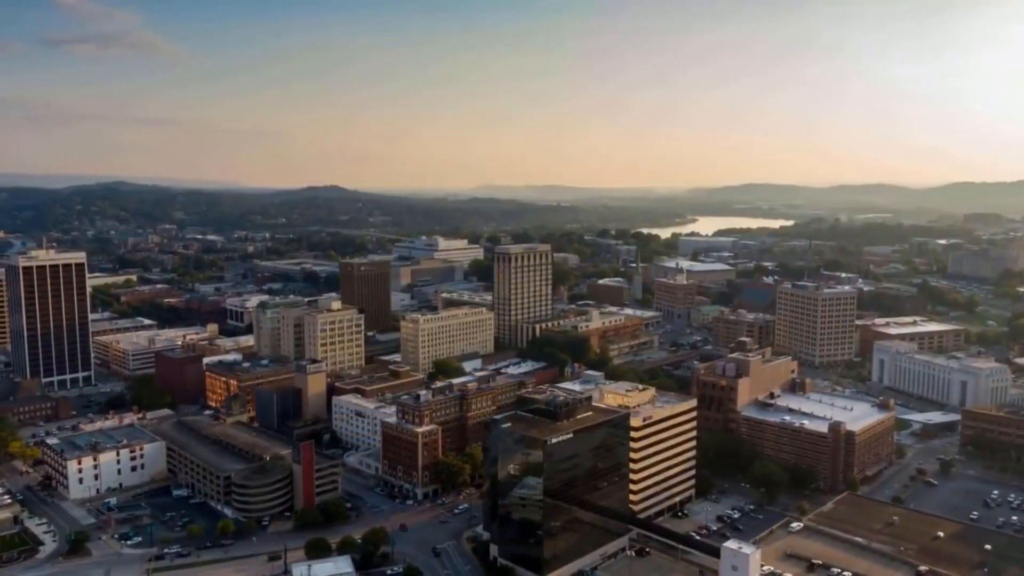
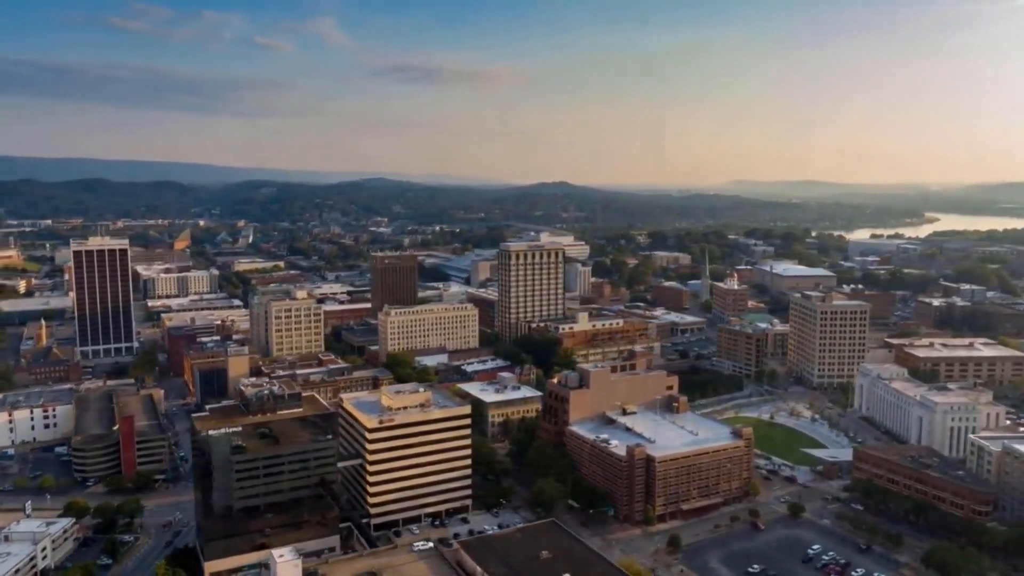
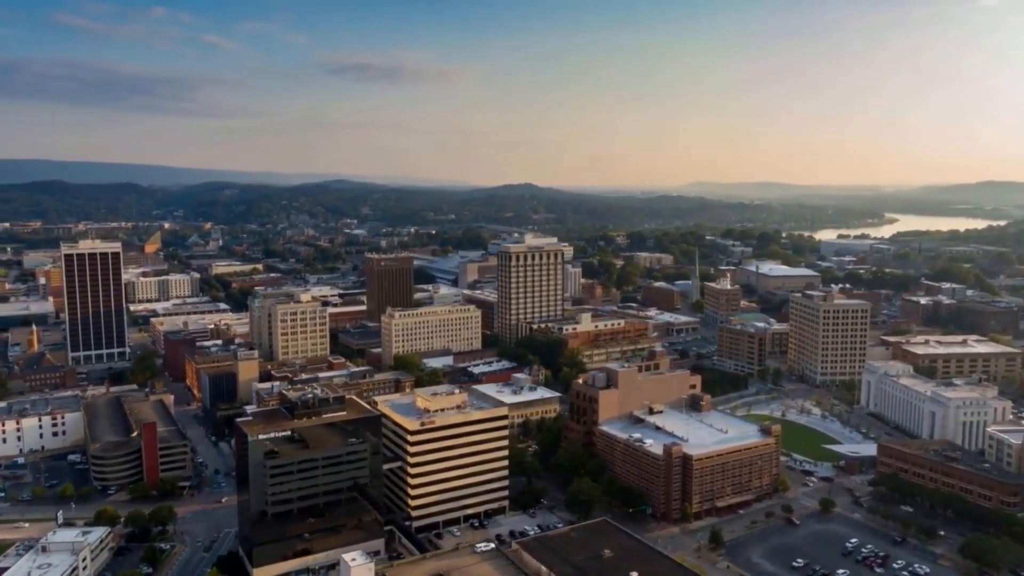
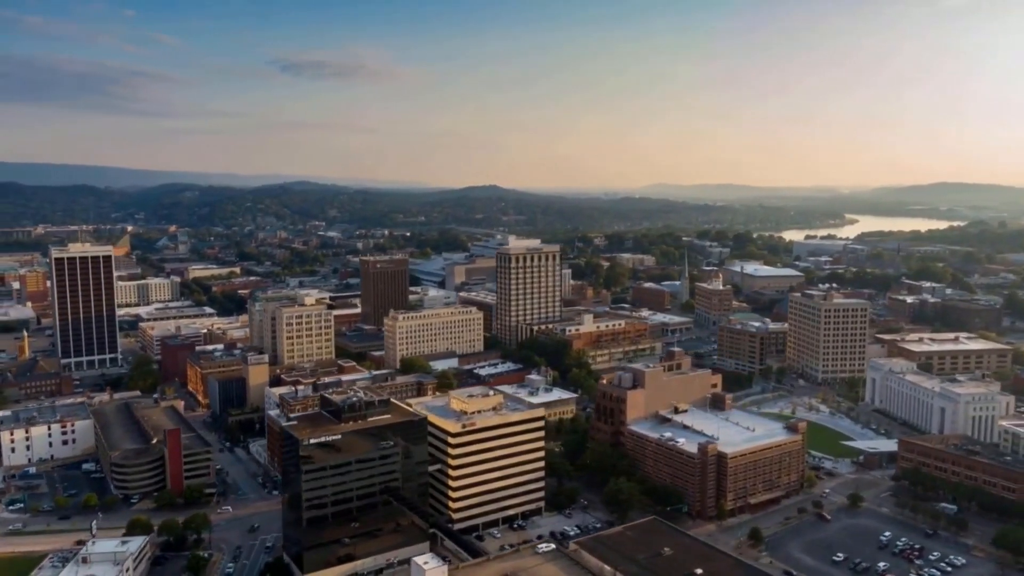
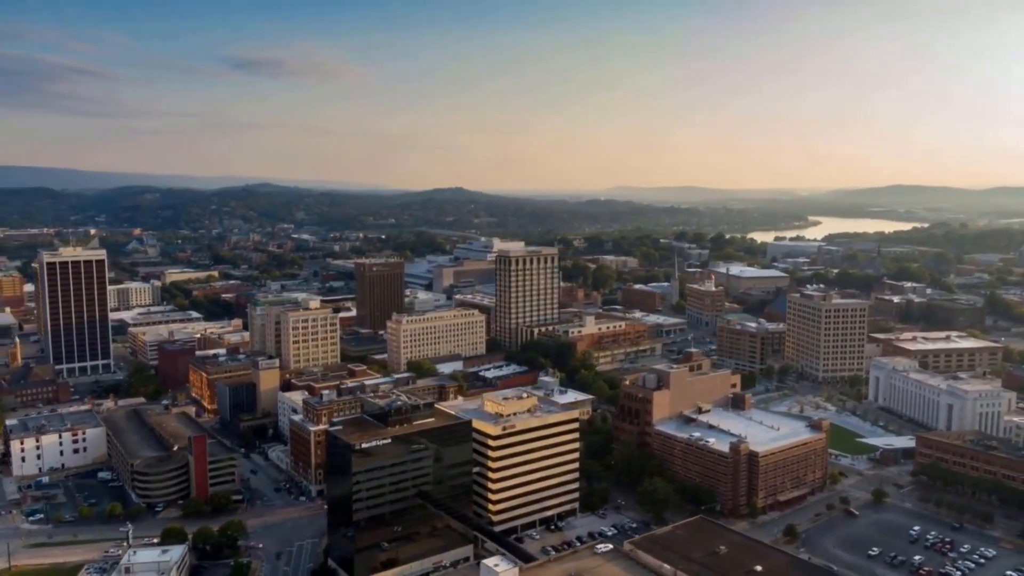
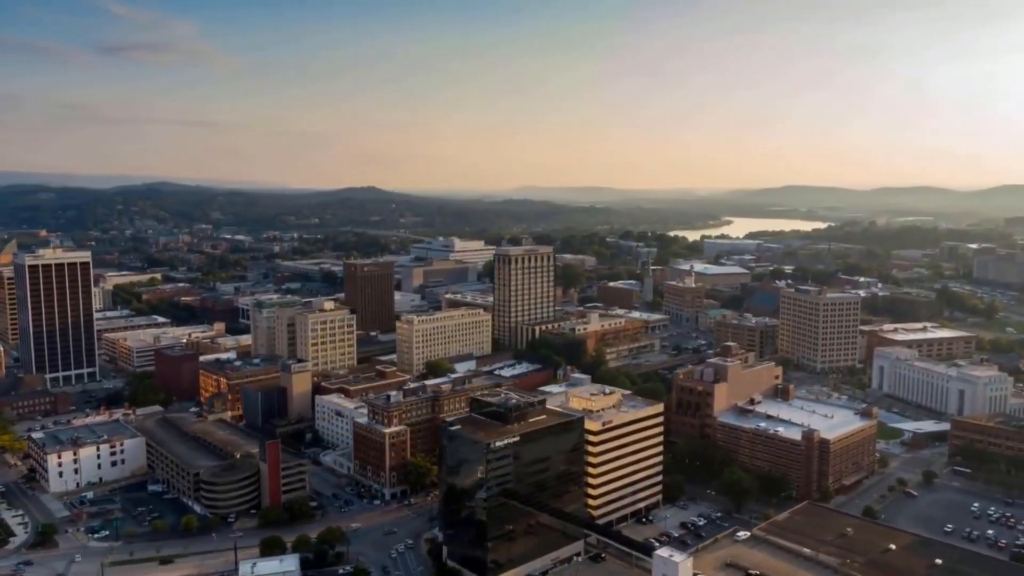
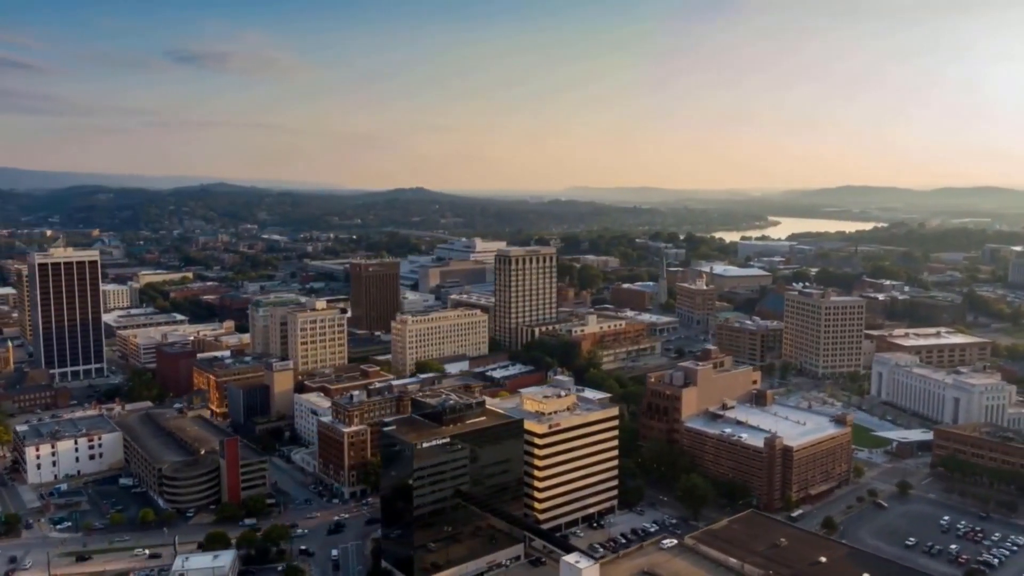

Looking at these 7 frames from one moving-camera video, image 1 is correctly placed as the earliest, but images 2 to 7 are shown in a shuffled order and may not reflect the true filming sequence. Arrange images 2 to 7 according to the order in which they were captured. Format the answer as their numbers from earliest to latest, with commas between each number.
6, 7, 5, 4, 3, 2
